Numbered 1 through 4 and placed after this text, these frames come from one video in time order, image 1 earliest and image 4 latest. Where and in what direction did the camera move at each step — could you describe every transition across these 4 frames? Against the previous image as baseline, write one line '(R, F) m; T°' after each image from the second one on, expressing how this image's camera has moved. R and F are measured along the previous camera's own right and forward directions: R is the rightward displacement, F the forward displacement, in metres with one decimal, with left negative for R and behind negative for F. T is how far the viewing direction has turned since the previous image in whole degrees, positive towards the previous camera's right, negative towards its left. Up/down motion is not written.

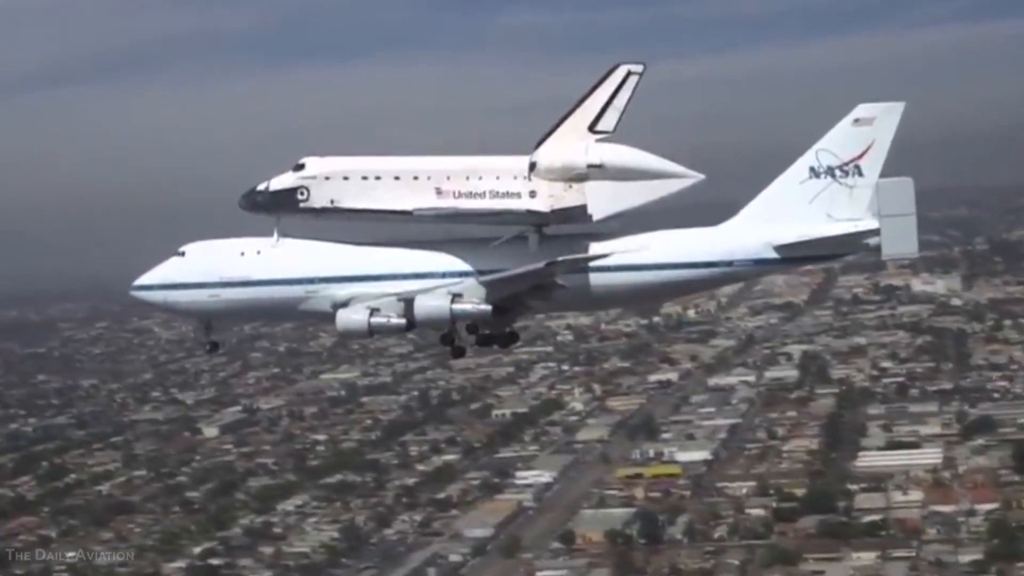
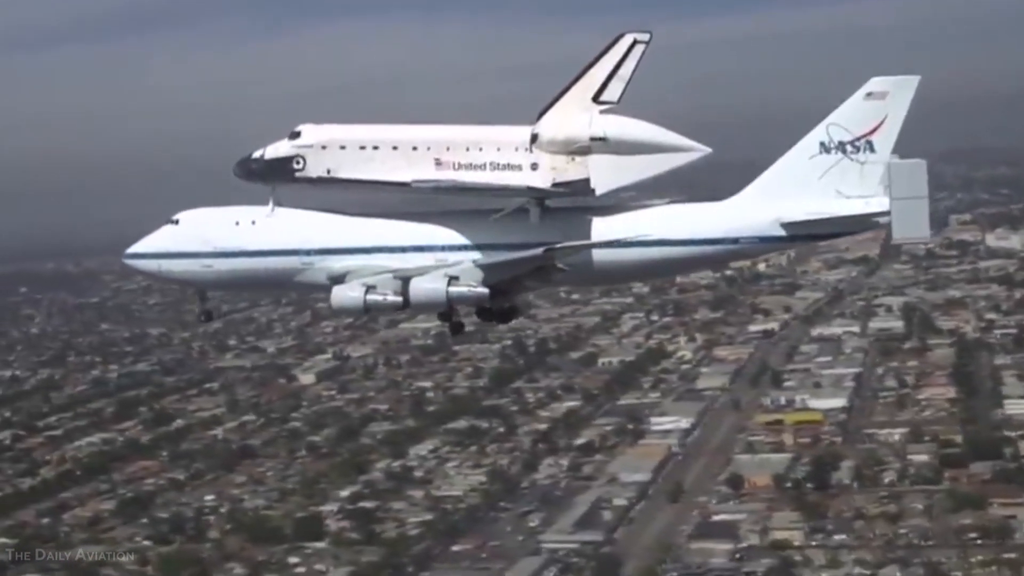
(-1.7, +0.6) m; +1°
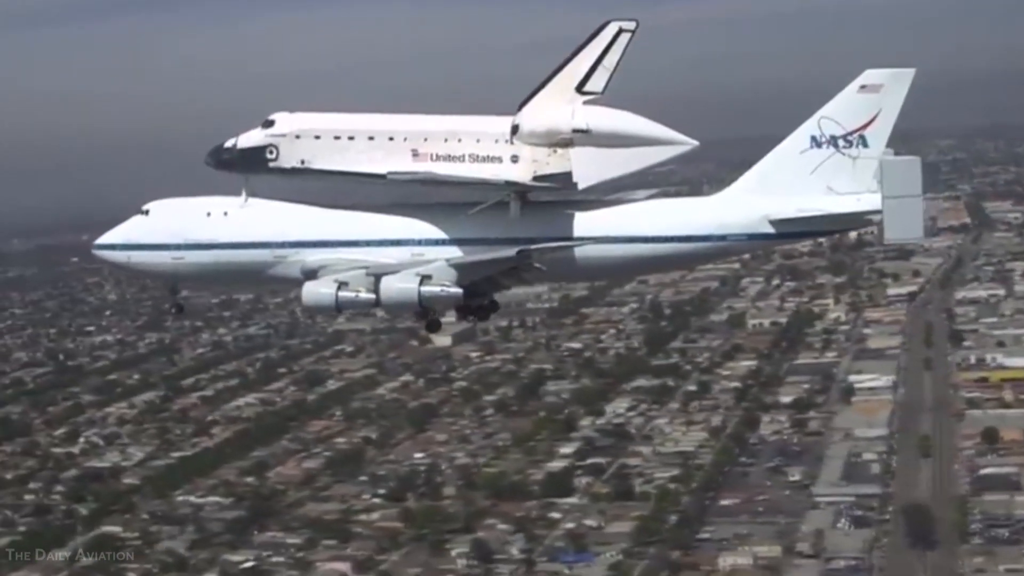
(-2.5, +0.9) m; +2°
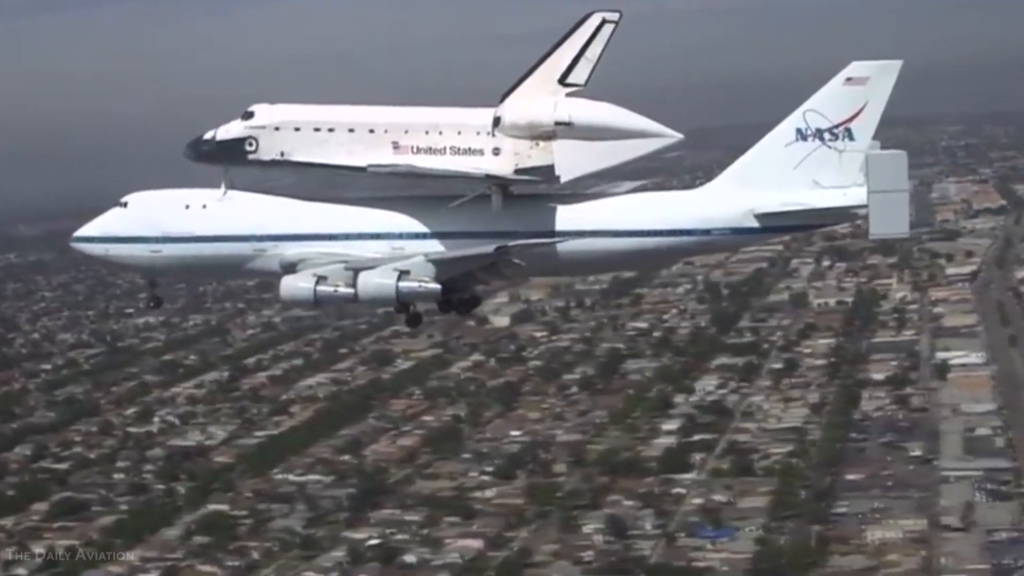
(-1.1, +0.4) m; +1°
